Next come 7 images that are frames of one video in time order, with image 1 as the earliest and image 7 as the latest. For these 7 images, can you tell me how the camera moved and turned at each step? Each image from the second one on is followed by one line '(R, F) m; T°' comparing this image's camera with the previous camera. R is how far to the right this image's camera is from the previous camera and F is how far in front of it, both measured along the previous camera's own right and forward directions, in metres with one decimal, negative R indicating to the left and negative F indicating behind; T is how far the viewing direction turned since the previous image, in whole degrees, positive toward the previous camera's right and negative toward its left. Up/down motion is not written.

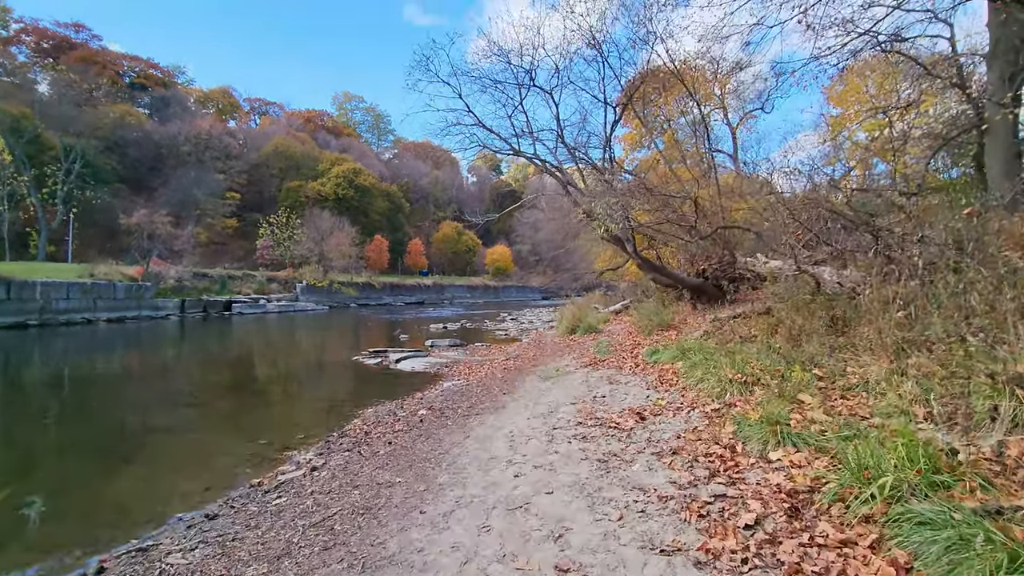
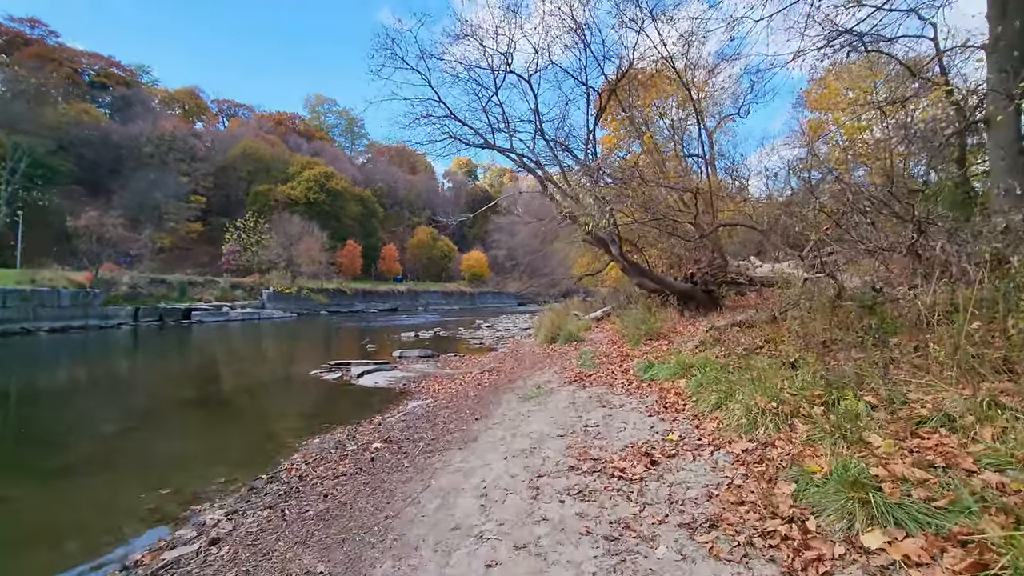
(0.0, +1.3) m; +3°
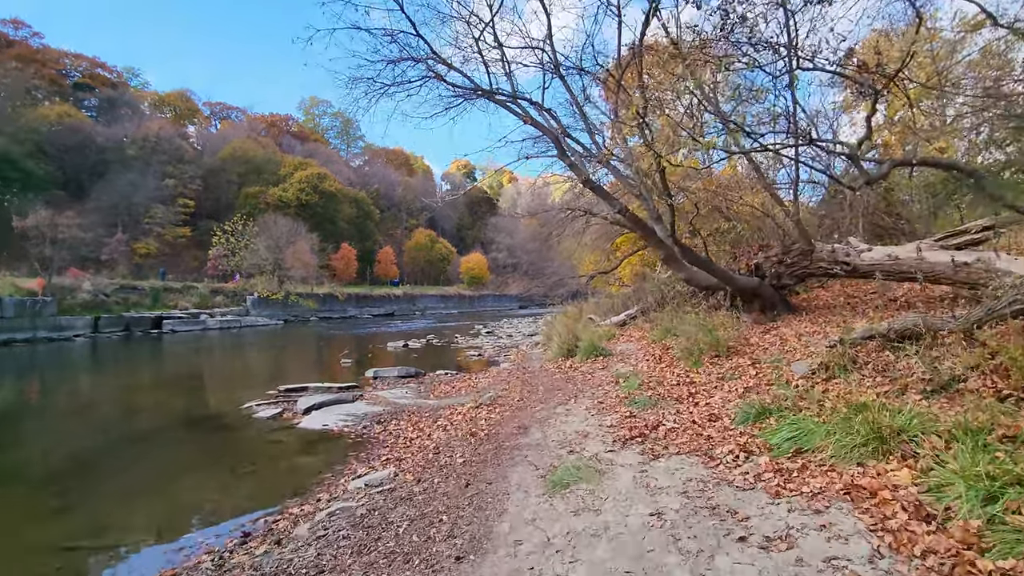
(-0.1, +3.7) m; 0°
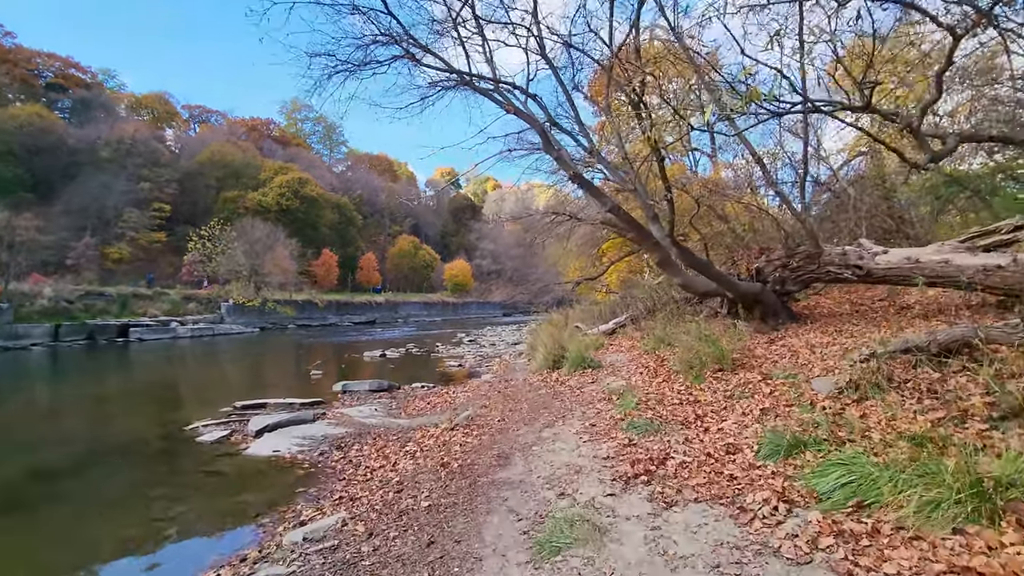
(+0.1, +1.0) m; +2°
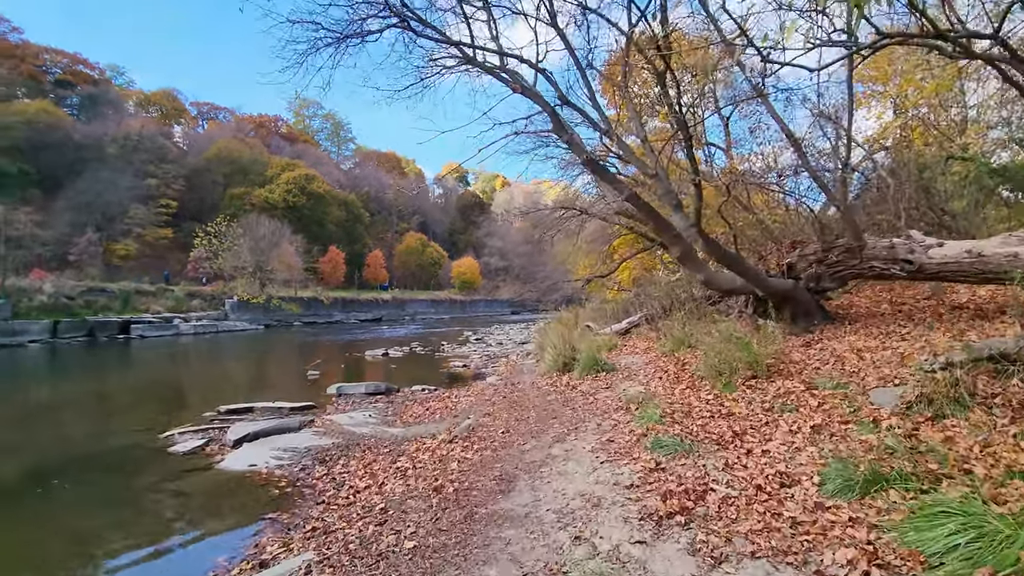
(0.0, +0.9) m; -1°
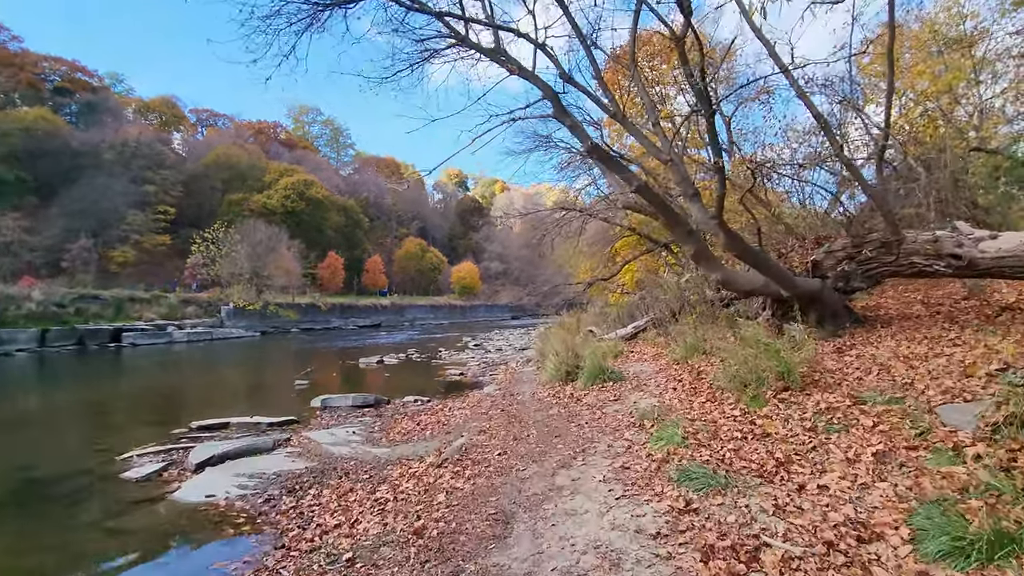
(0.0, +0.9) m; 0°
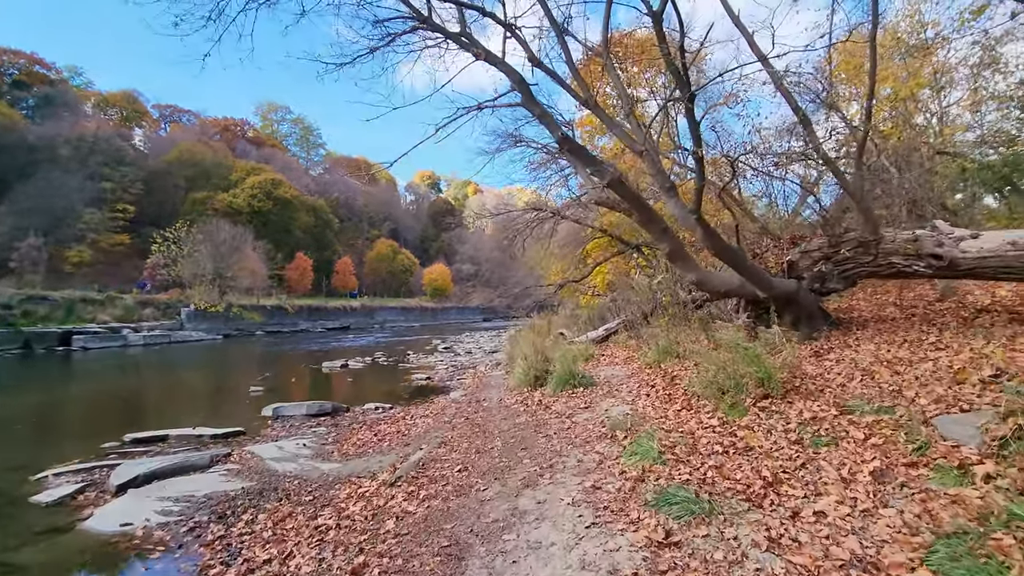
(+0.1, +0.5) m; +3°
